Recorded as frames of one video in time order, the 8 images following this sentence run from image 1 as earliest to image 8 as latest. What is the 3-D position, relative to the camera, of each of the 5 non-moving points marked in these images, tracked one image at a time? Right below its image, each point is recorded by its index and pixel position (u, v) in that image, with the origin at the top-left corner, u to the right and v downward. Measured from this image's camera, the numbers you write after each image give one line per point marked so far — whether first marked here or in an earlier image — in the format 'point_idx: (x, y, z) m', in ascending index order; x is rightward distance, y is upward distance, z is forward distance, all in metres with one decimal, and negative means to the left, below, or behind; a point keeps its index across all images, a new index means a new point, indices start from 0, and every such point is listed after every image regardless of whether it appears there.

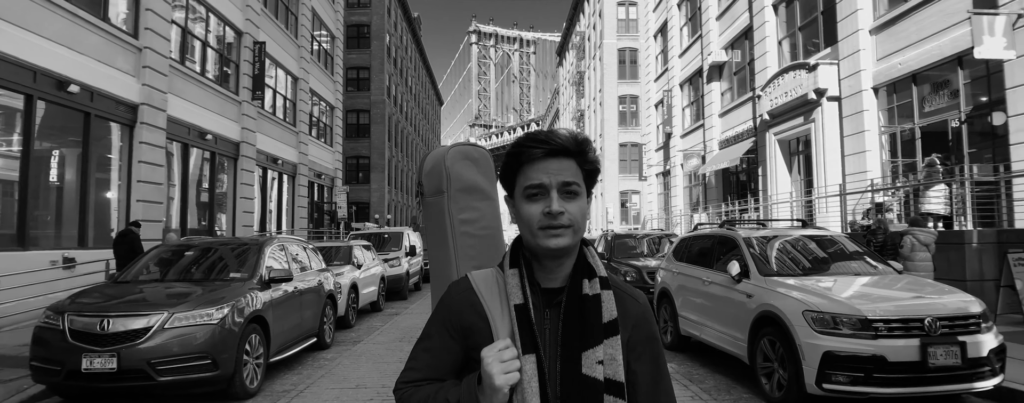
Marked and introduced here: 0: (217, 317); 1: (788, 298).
0: (-2.6, -1.0, +4.9) m
1: (+2.2, -0.8, +4.5) m
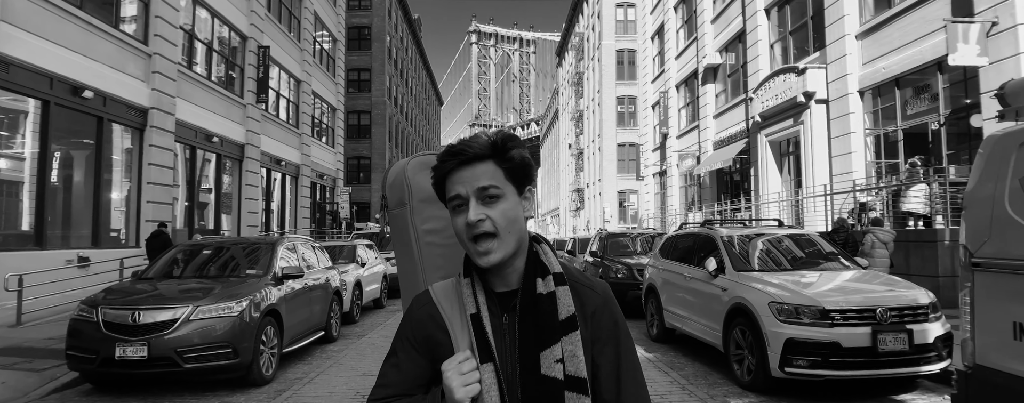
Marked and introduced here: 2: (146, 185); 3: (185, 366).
0: (-2.6, -1.0, +5.3) m
1: (+2.2, -0.8, +4.9) m
2: (-9.2, +0.4, +13.9) m
3: (-2.9, -1.5, +5.0) m
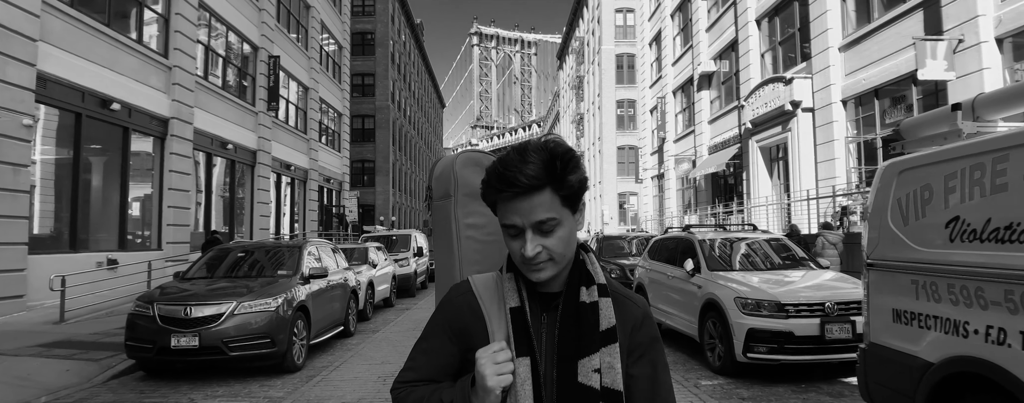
0: (-2.6, -1.2, +6.1) m
1: (+2.2, -0.9, +5.7) m
2: (-9.2, +0.3, +14.7) m
3: (-2.9, -1.6, +5.8) m
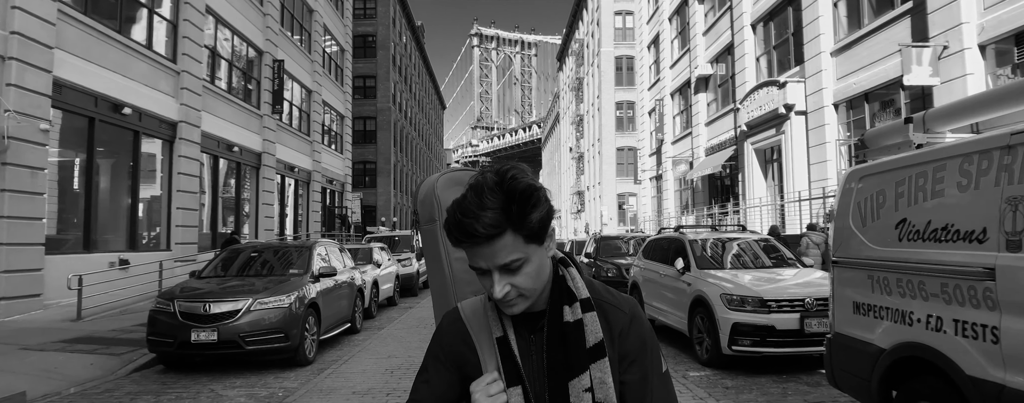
0: (-2.6, -1.2, +6.5) m
1: (+2.2, -0.9, +6.0) m
2: (-9.2, +0.2, +15.0) m
3: (-2.9, -1.6, +6.1) m
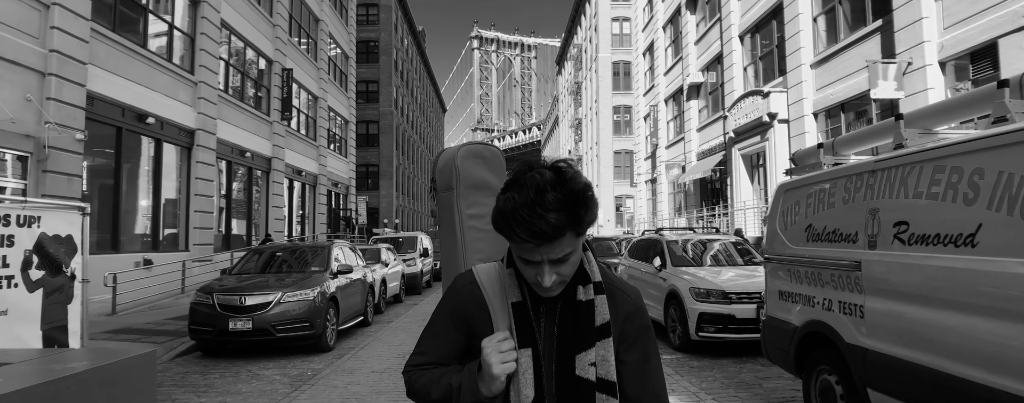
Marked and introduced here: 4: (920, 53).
0: (-2.7, -1.3, +7.3) m
1: (+2.2, -1.0, +6.9) m
2: (-9.2, +0.1, +15.9) m
3: (-3.0, -1.7, +7.0) m
4: (+8.2, +3.0, +11.2) m
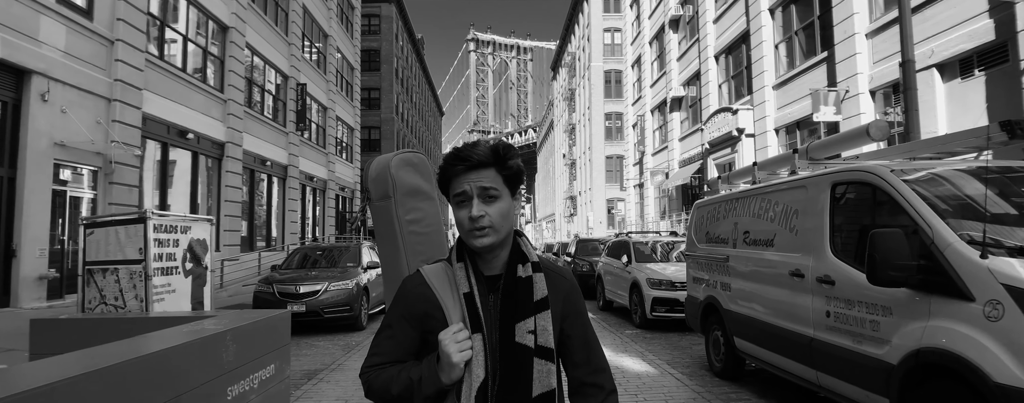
0: (-2.7, -1.4, +9.3) m
1: (+2.1, -1.2, +8.9) m
2: (-9.3, 0.0, +17.8) m
3: (-3.0, -1.9, +8.9) m
4: (+8.2, +2.8, +13.1) m
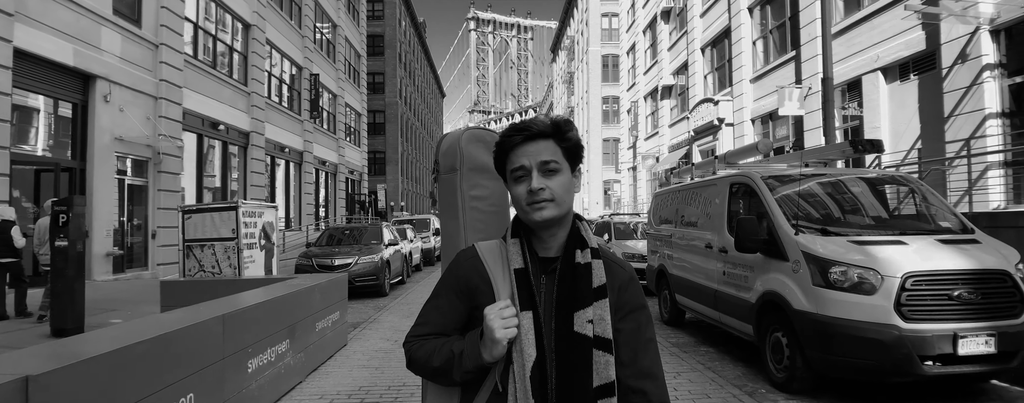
0: (-2.7, -1.2, +11.1) m
1: (+2.1, -0.9, +10.6) m
2: (-9.3, +0.5, +19.6) m
3: (-3.0, -1.6, +10.7) m
4: (+8.1, +3.2, +14.8) m
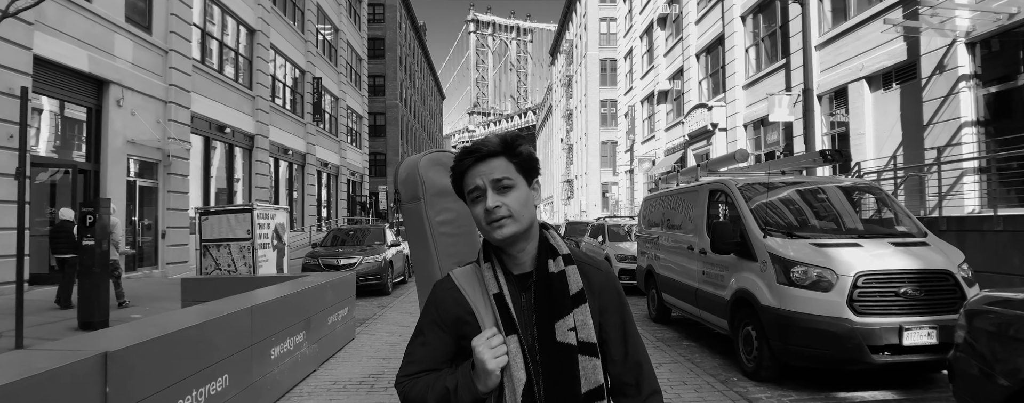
0: (-2.8, -1.2, +11.5) m
1: (+2.0, -1.0, +11.1) m
2: (-9.4, +0.5, +20.0) m
3: (-3.1, -1.7, +11.2) m
4: (+8.1, +3.1, +15.3) m
